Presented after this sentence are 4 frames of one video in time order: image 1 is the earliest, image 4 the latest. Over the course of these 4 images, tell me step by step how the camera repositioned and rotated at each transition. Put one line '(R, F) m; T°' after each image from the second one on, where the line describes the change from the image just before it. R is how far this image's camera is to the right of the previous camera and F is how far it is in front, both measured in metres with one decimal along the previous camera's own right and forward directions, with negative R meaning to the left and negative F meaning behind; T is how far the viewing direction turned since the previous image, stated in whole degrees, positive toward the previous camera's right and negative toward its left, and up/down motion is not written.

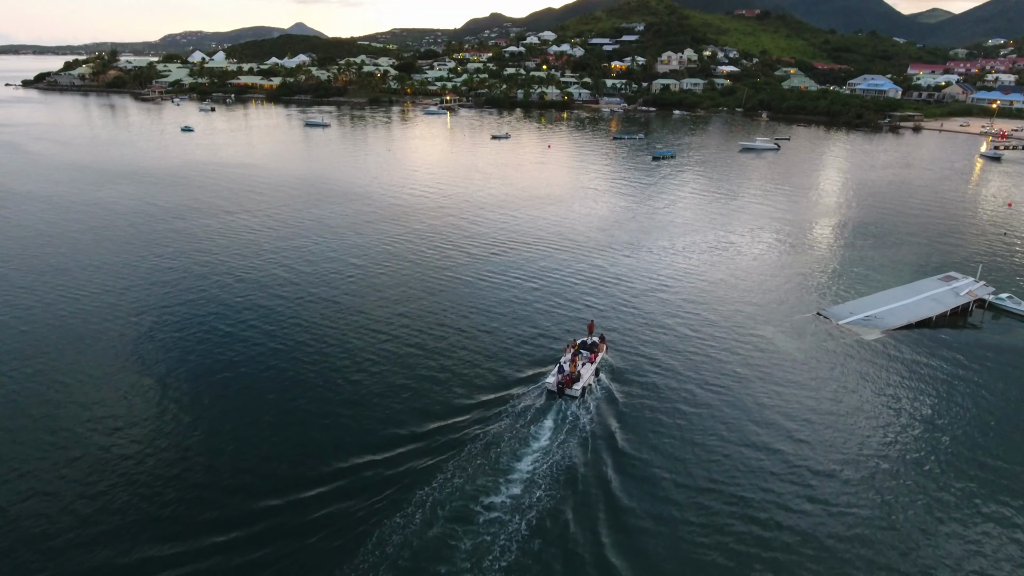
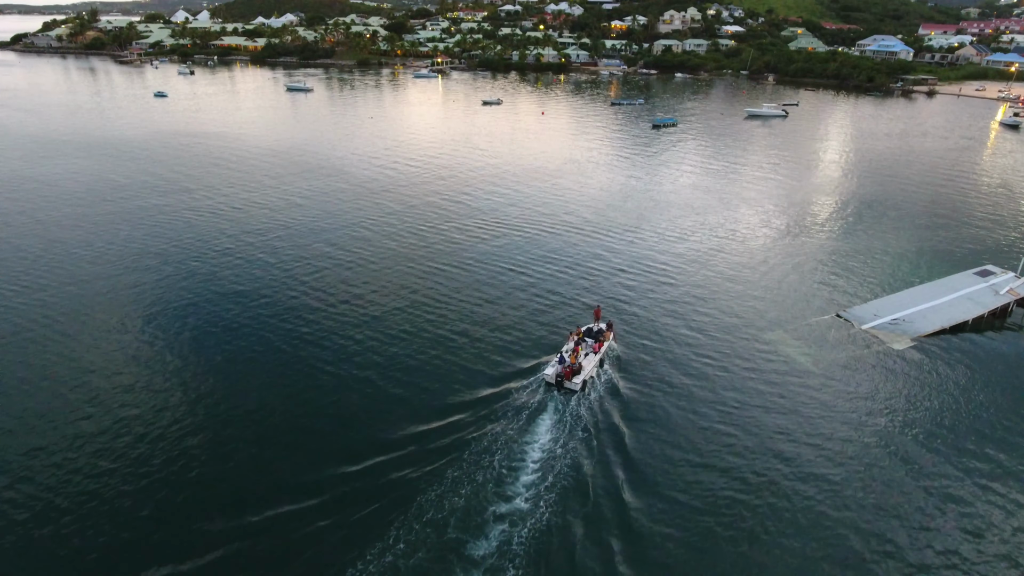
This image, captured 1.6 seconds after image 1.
(+1.2, +4.2) m; 0°
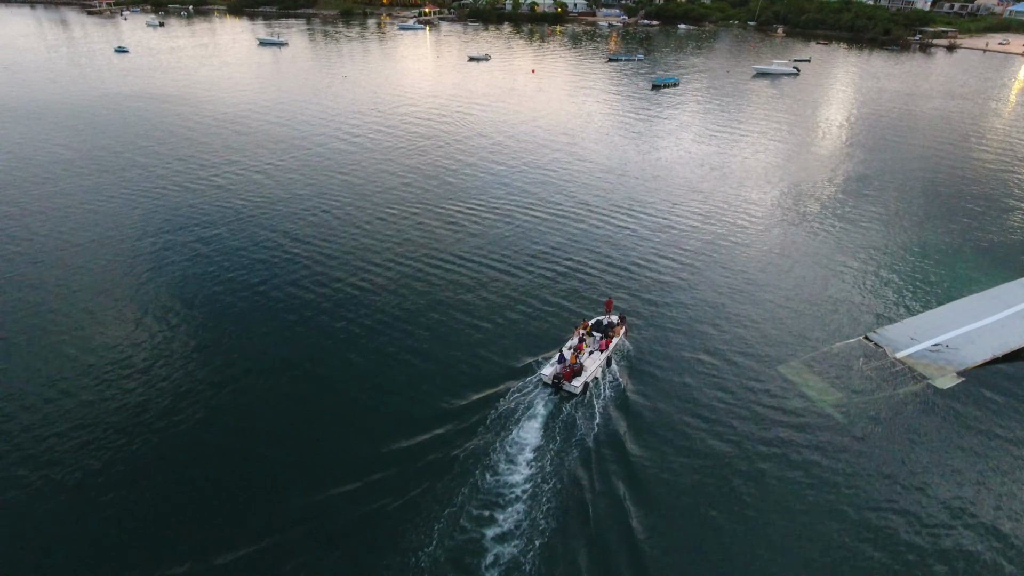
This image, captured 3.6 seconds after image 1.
(+1.5, +5.1) m; 0°
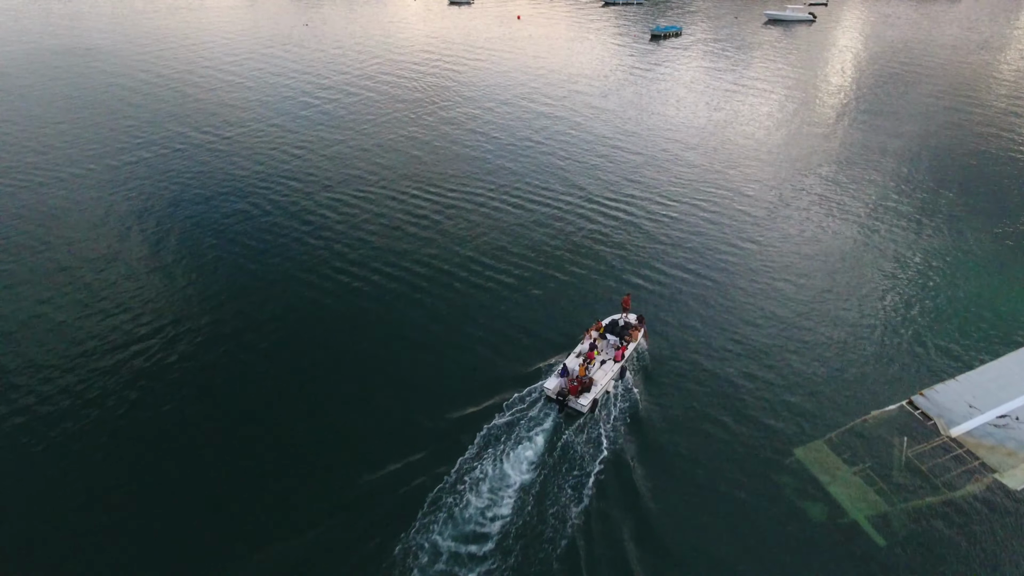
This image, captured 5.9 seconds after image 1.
(+1.9, +5.6) m; 0°
